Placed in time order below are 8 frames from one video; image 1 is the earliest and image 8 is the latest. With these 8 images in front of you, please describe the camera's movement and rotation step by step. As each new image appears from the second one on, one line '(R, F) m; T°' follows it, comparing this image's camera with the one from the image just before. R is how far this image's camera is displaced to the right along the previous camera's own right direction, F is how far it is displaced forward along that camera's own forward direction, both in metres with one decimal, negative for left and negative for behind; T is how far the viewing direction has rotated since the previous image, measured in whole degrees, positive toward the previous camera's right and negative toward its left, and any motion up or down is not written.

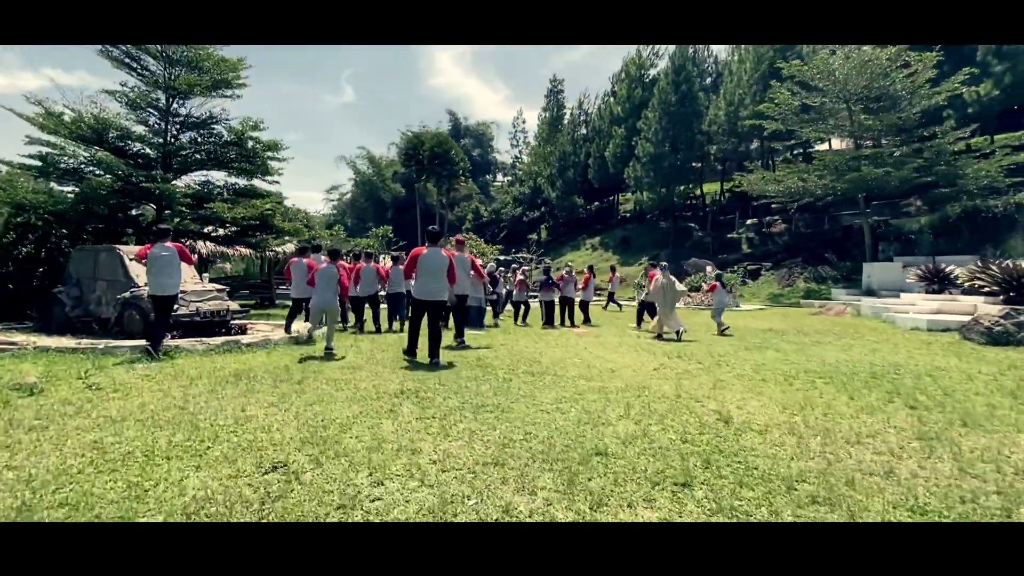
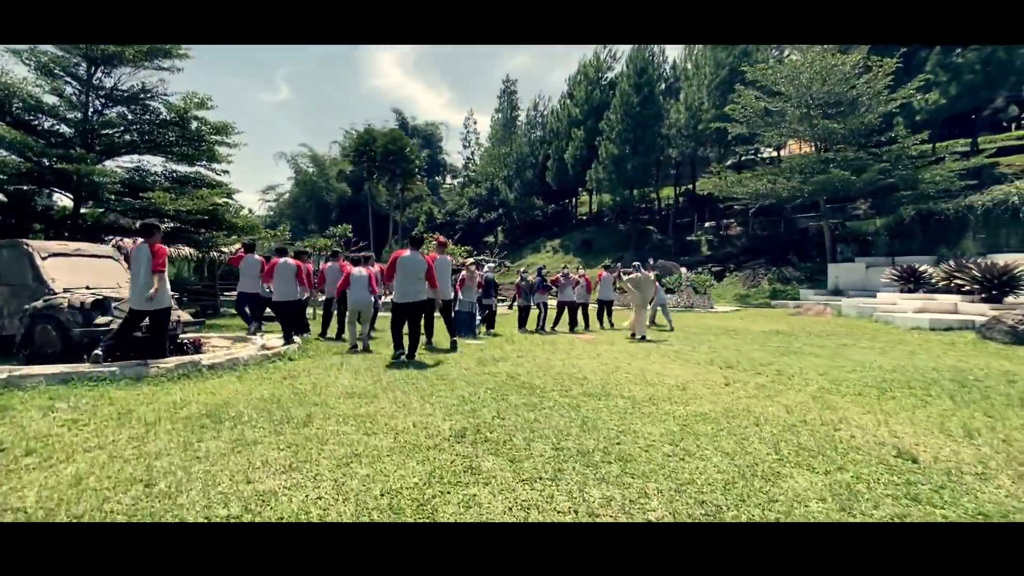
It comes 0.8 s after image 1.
(-1.3, +1.5) m; +6°
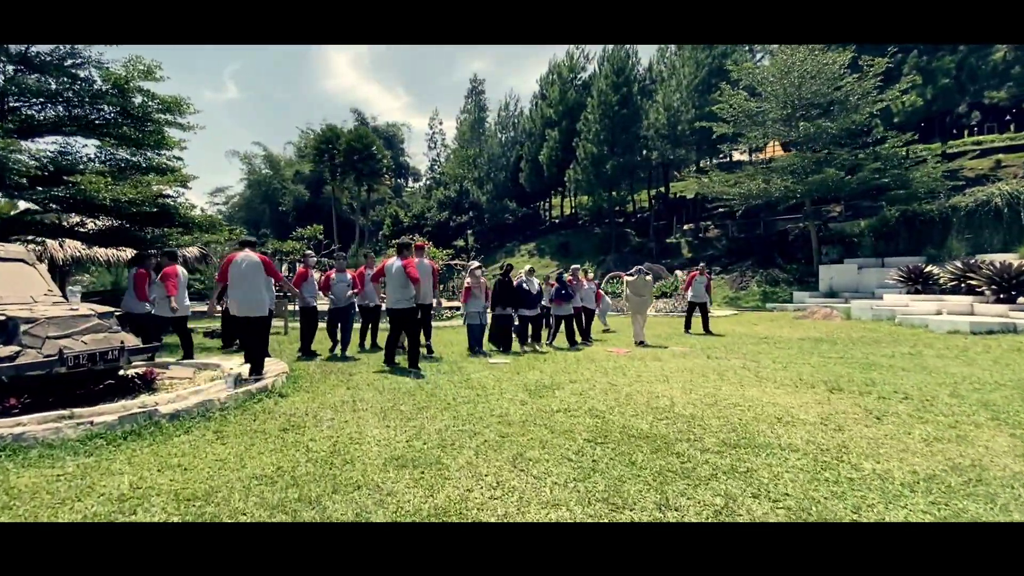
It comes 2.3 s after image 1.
(-1.3, +1.8) m; +5°
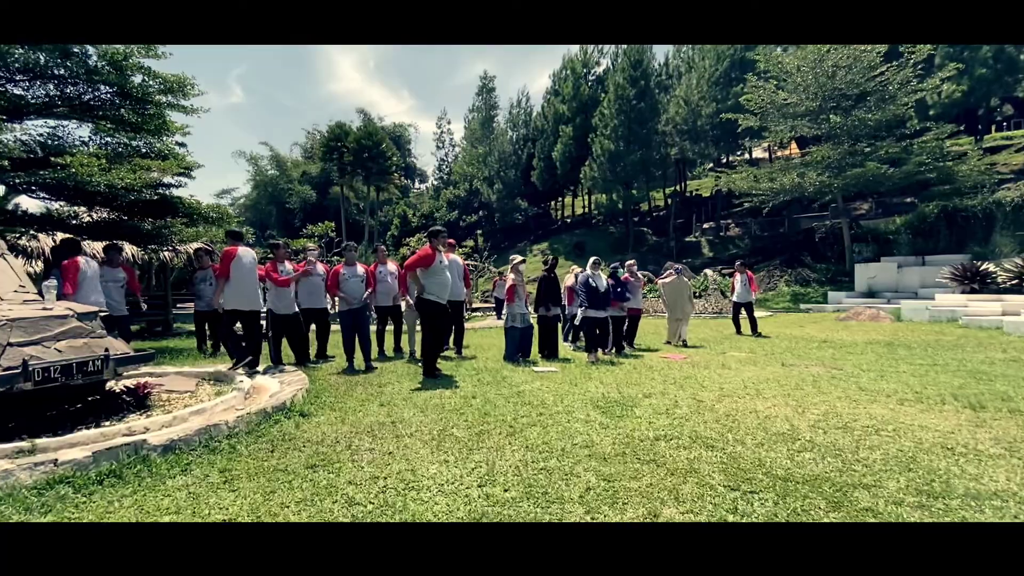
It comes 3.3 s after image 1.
(-0.7, +1.1) m; -1°
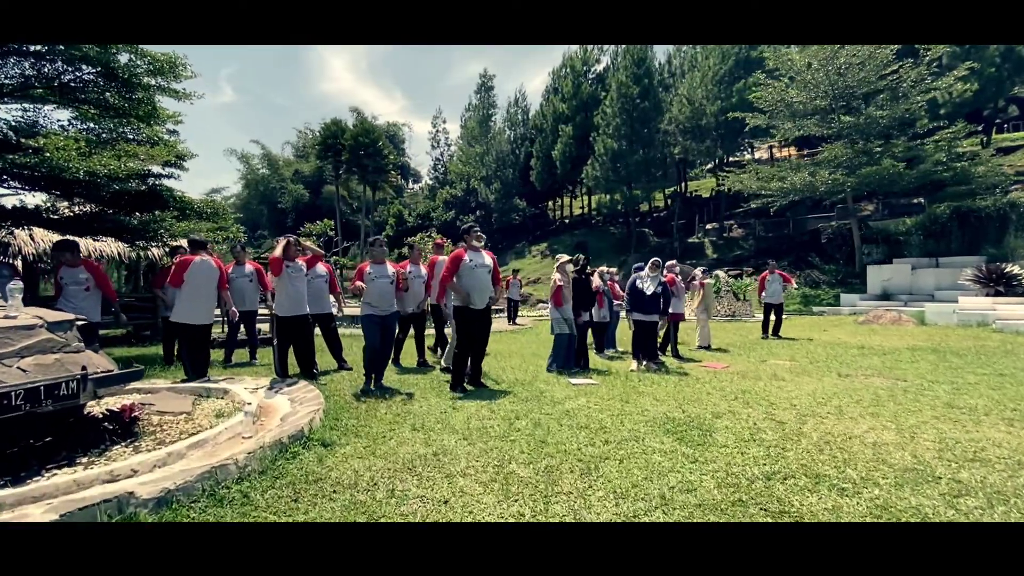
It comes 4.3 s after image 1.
(-0.6, +0.8) m; +1°
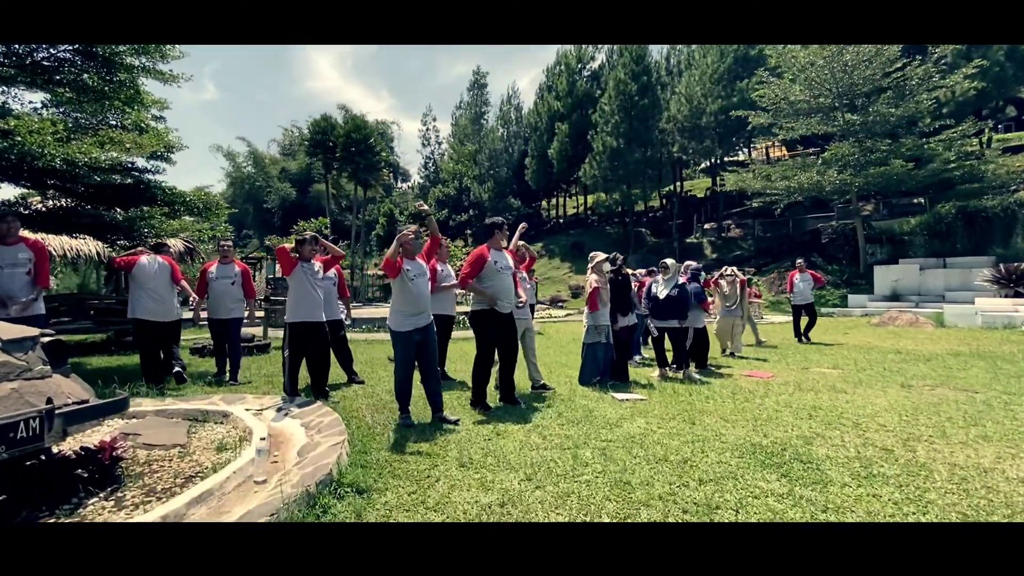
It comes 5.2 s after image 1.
(-0.6, +0.8) m; +1°
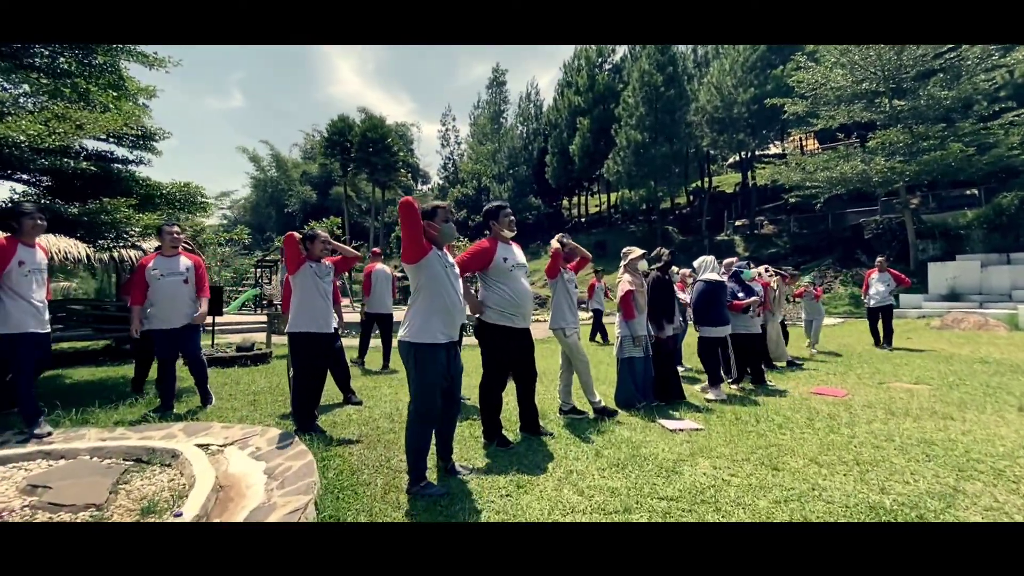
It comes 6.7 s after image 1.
(0.0, +1.1) m; -2°
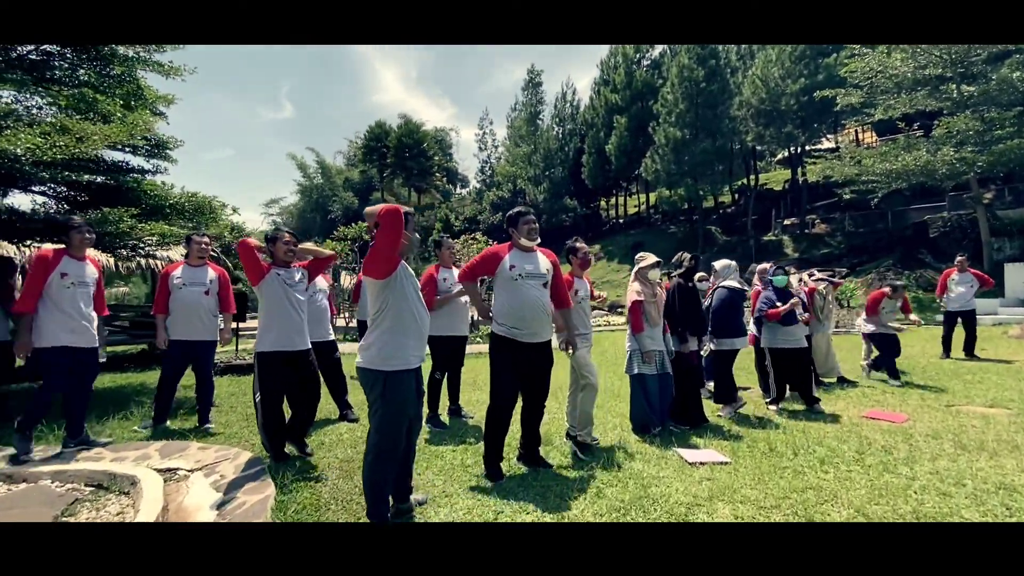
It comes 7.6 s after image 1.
(+0.4, +0.5) m; -5°
